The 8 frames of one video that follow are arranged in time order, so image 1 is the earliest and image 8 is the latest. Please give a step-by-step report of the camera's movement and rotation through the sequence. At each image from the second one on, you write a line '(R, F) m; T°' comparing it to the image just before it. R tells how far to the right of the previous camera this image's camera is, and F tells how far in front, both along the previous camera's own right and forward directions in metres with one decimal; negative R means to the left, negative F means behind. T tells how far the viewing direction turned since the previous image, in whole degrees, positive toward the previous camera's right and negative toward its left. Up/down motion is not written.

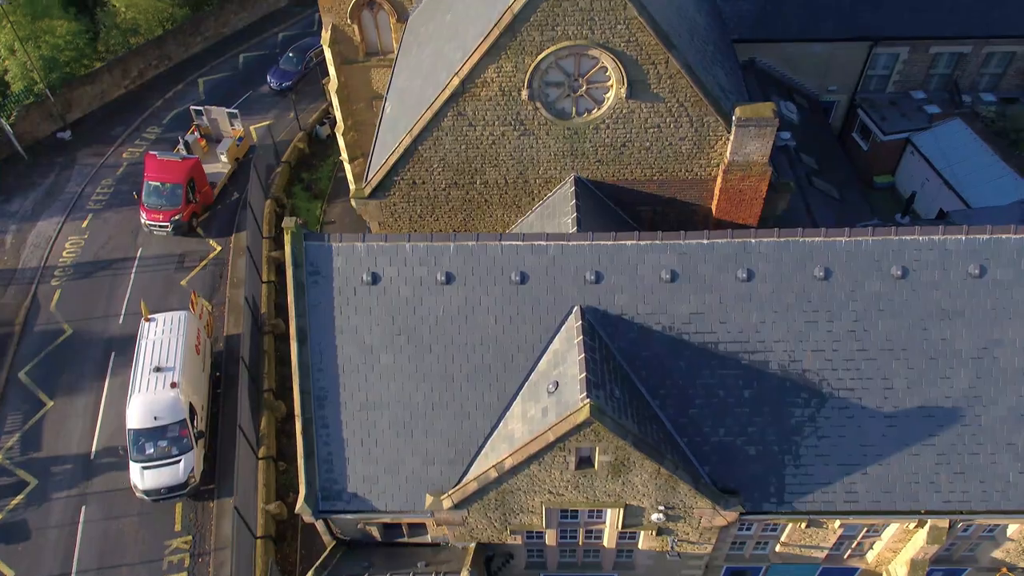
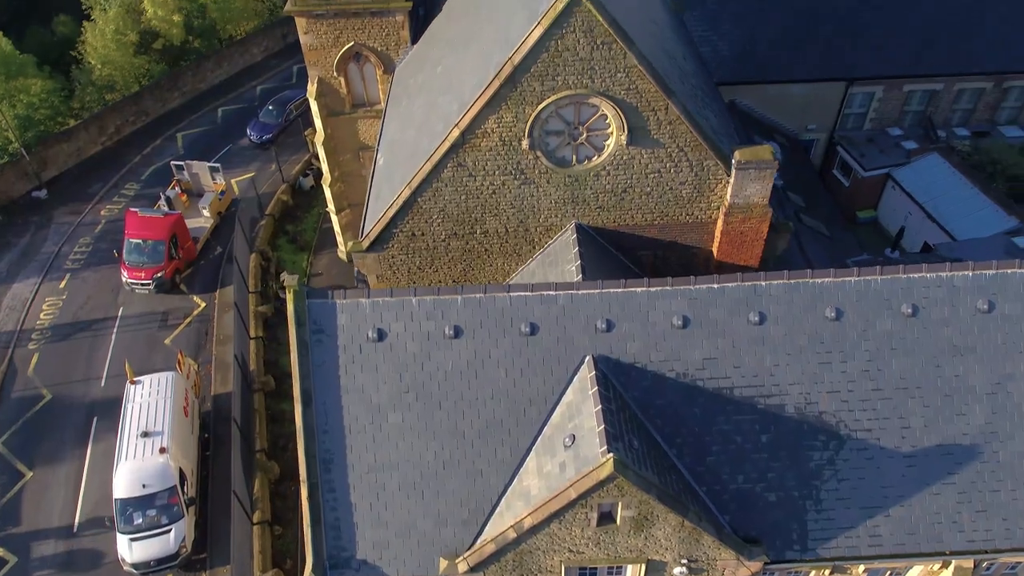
(-0.6, +0.3) m; +2°
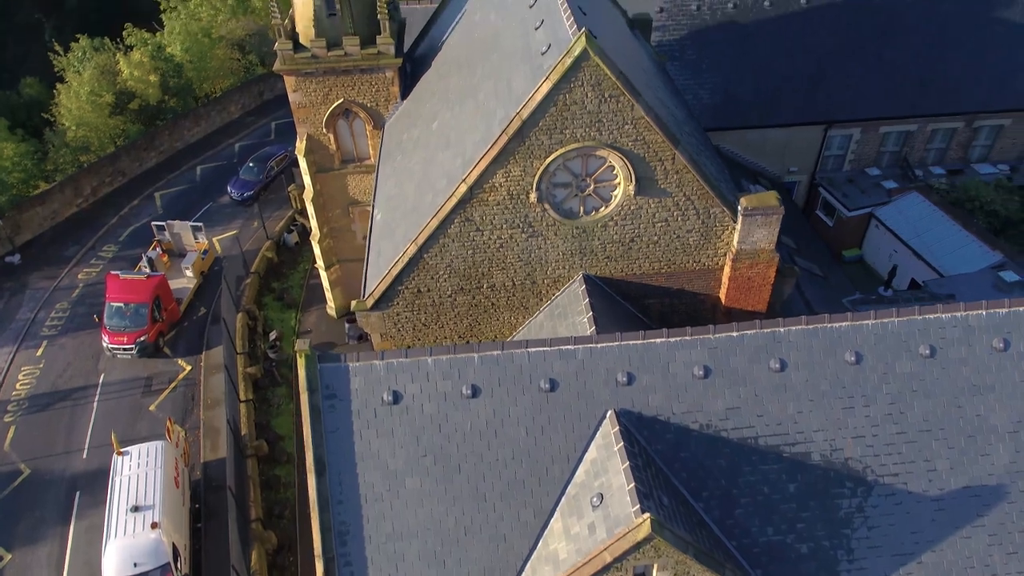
(-0.8, +0.3) m; +2°
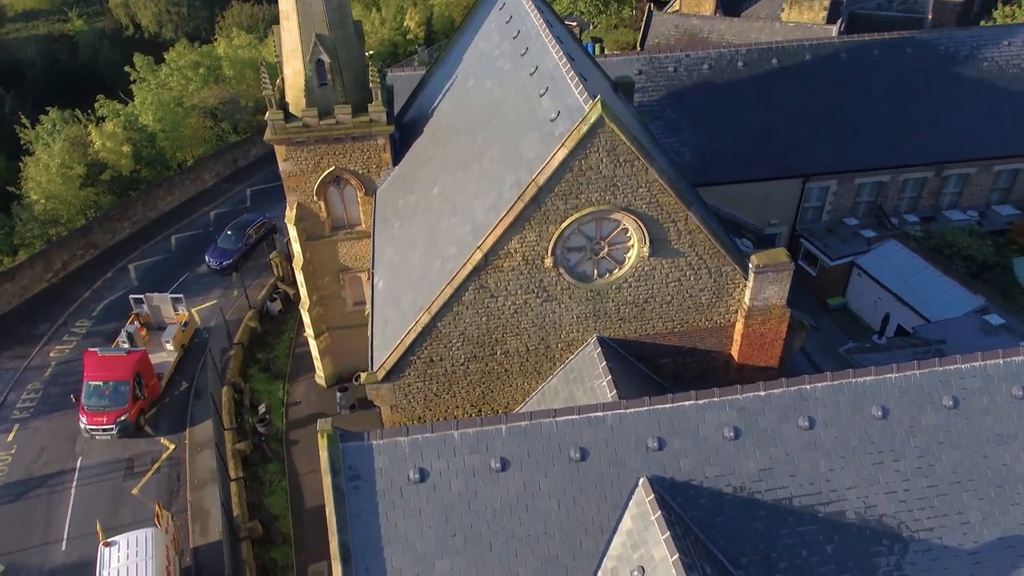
(-1.0, +0.2) m; +3°
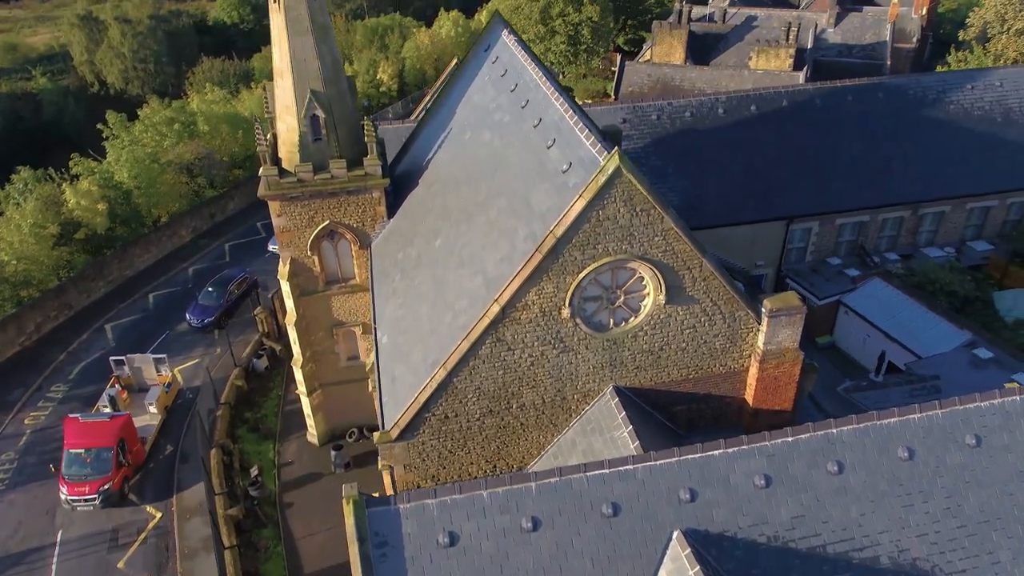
(-0.9, +0.2) m; +3°
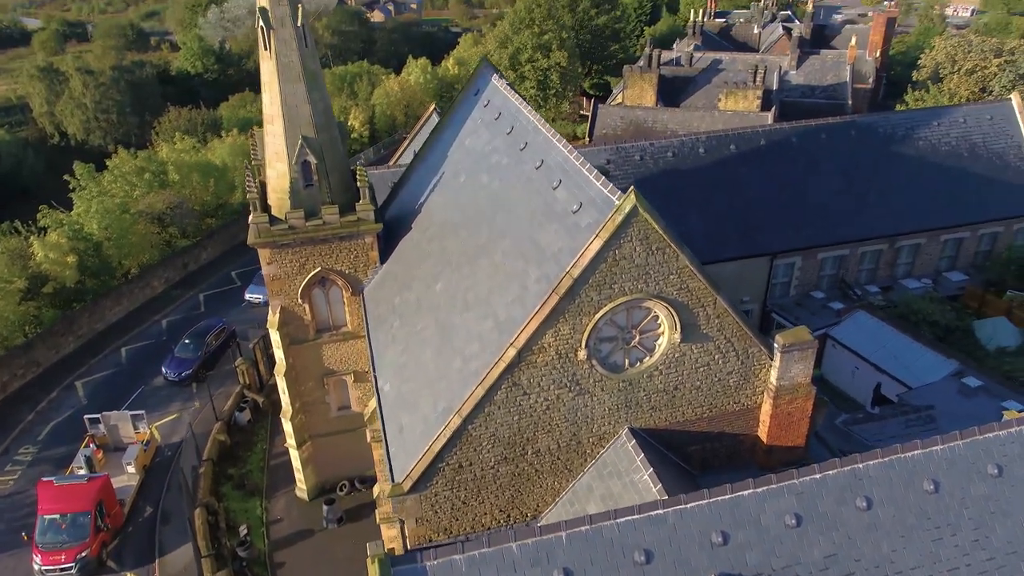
(-0.9, +0.3) m; +3°
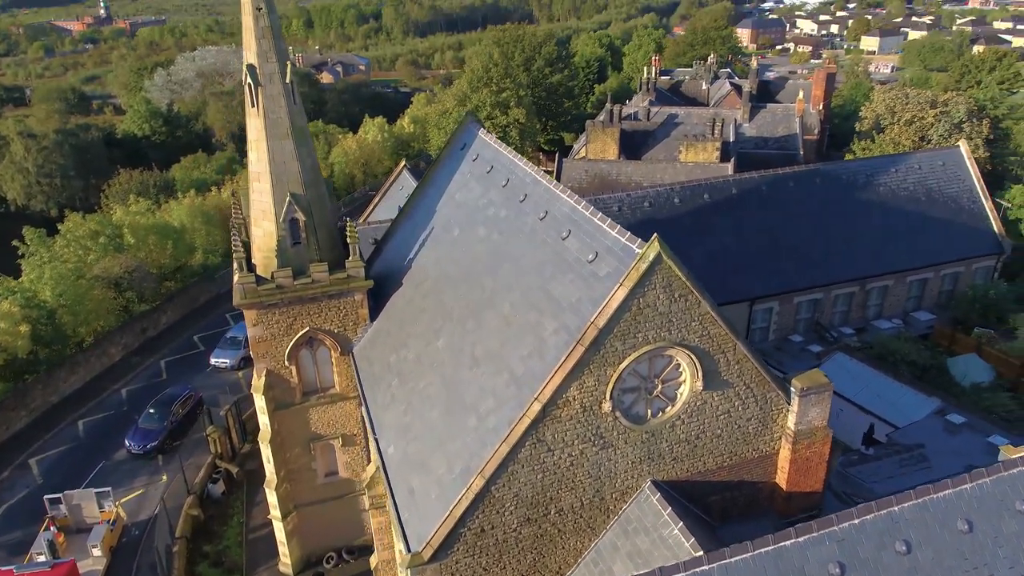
(-1.3, +0.4) m; +4°
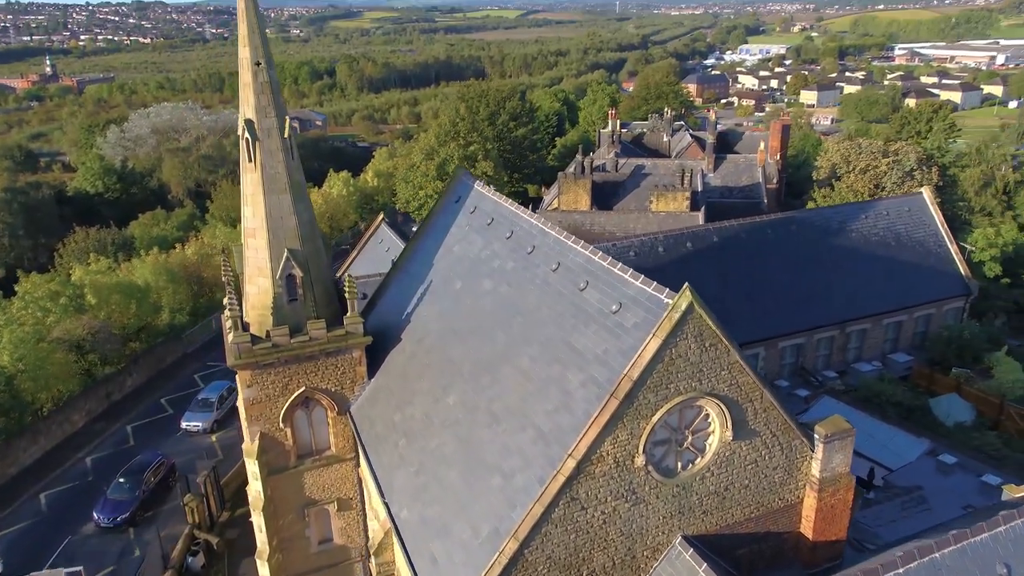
(-1.3, +0.3) m; +4°
